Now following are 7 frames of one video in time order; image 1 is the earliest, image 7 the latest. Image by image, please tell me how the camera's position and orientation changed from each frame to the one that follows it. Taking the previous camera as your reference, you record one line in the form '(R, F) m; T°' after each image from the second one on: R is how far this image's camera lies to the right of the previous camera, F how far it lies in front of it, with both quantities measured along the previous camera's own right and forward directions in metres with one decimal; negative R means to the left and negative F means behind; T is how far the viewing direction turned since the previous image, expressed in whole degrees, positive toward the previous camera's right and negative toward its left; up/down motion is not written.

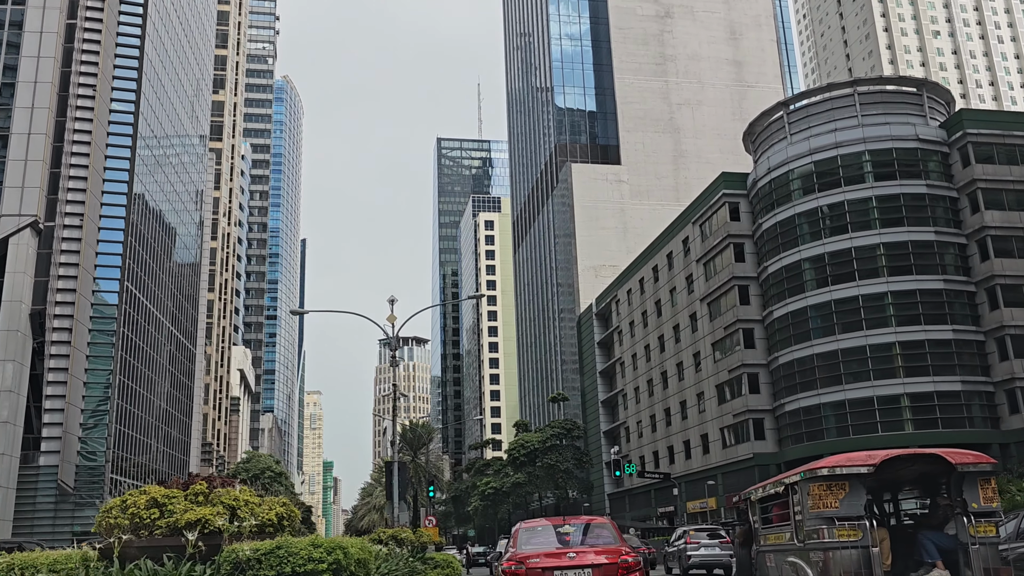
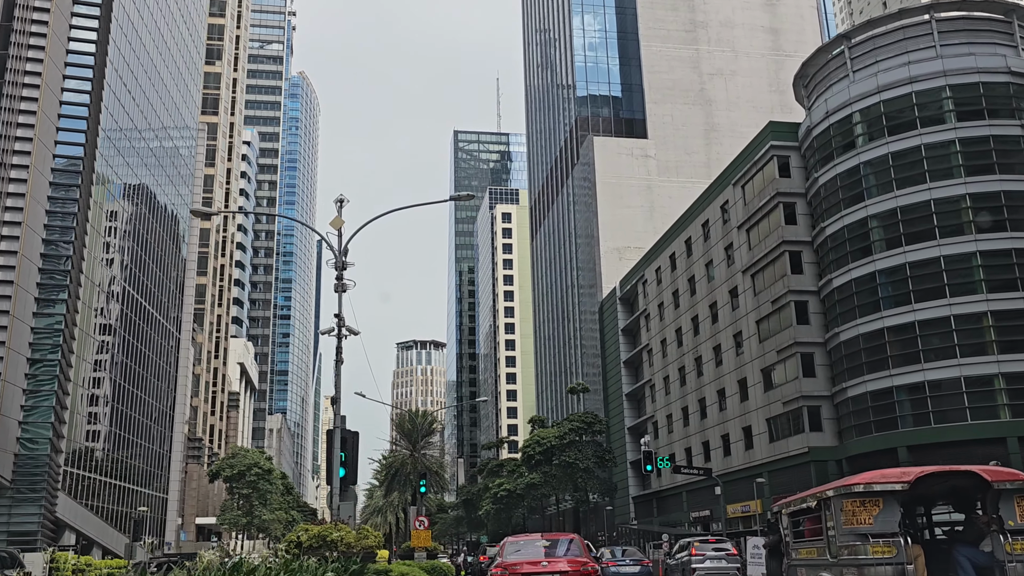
(+0.4, +7.2) m; -1°
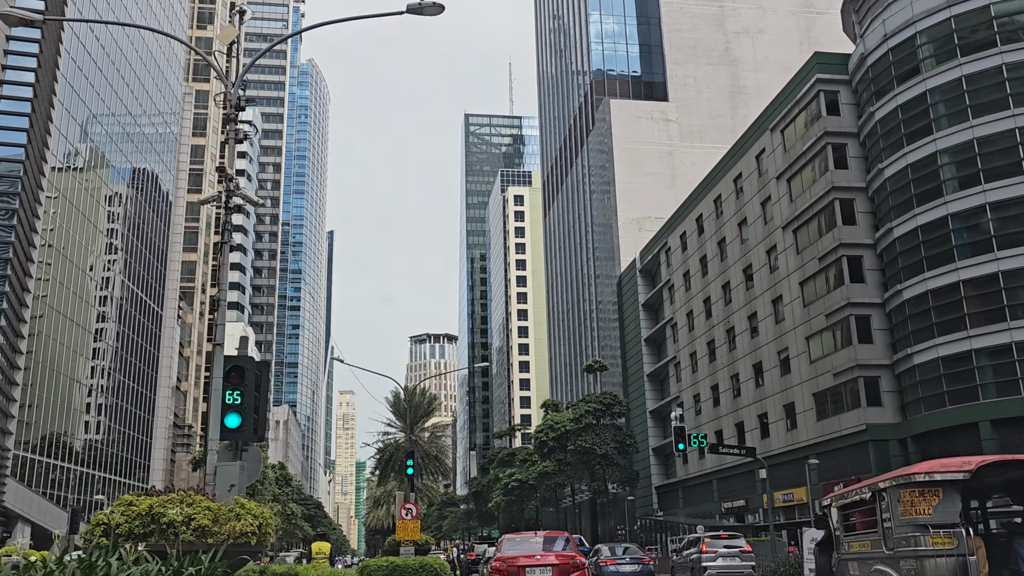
(+0.3, +5.7) m; -1°
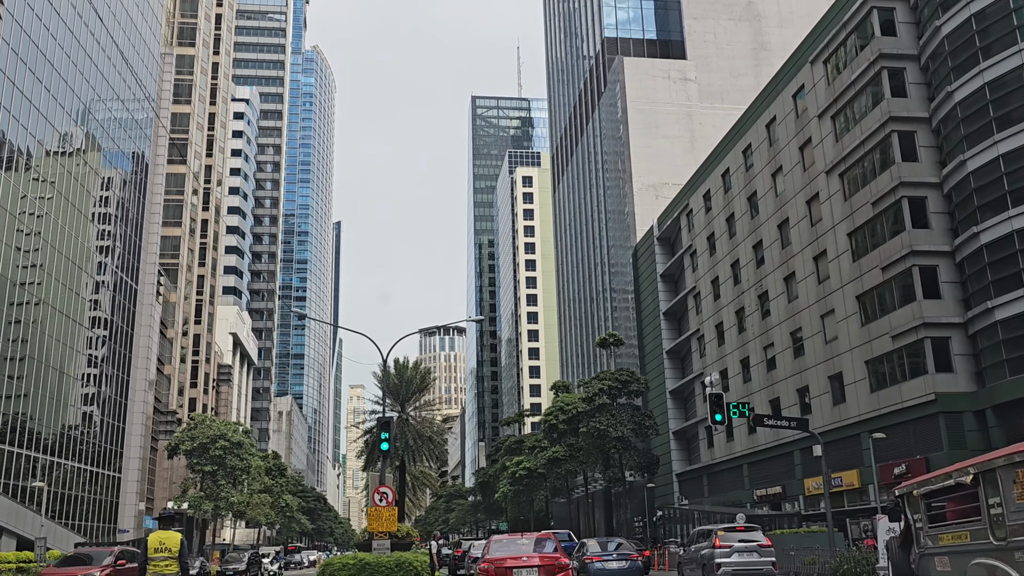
(+0.3, +5.4) m; -1°
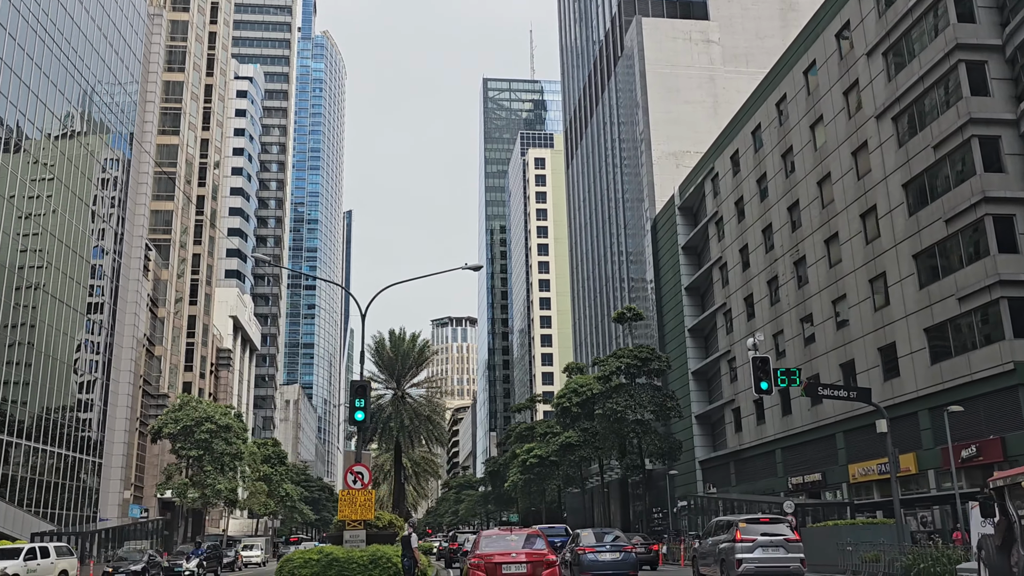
(+0.2, +4.1) m; -1°
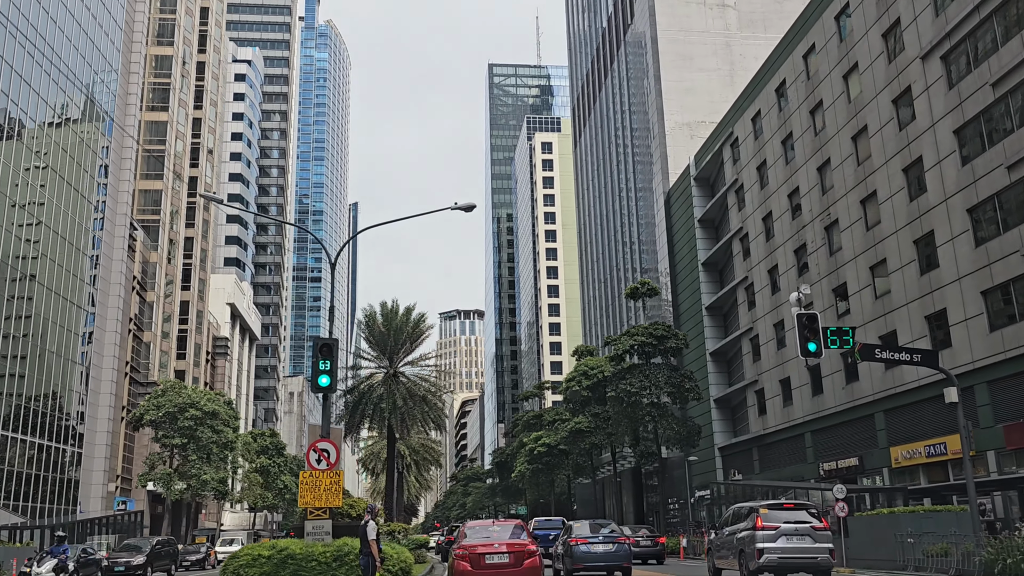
(+0.2, +3.3) m; -1°
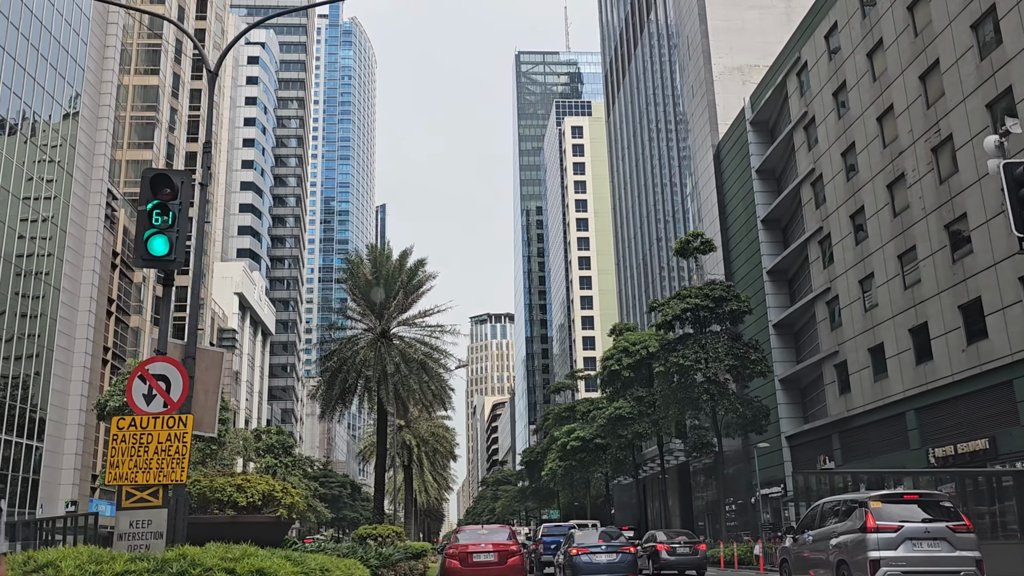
(+0.2, +7.2) m; -2°
